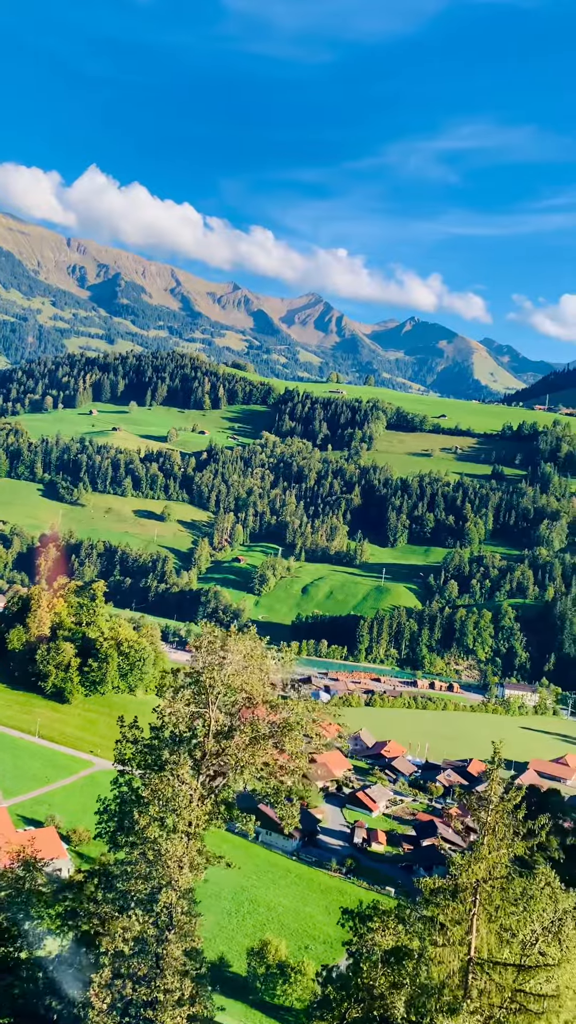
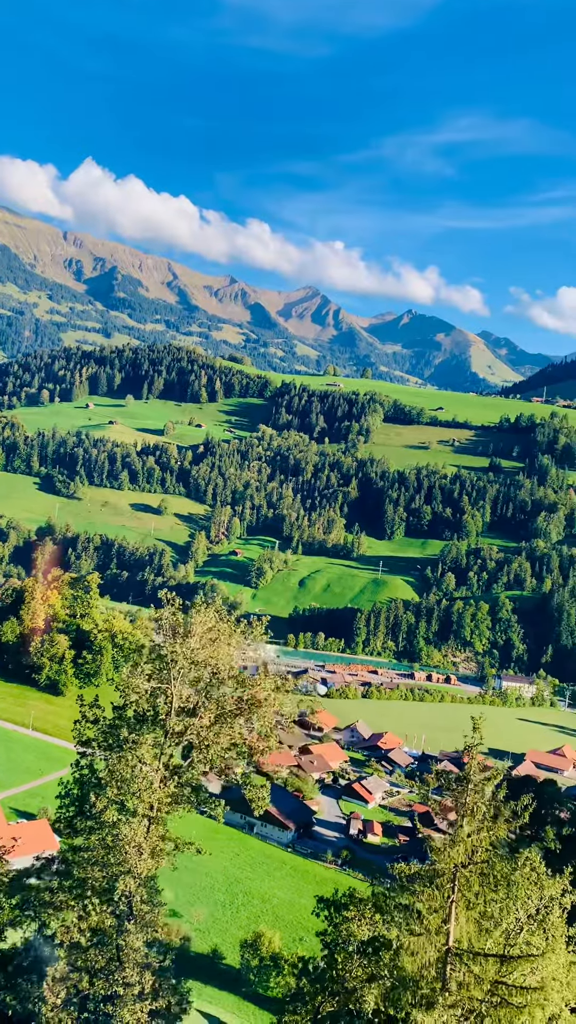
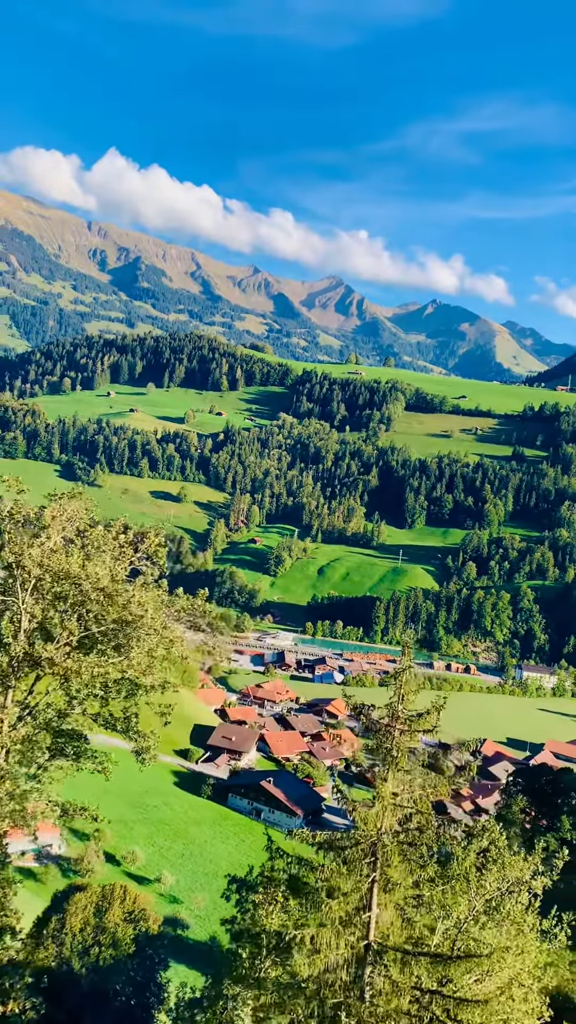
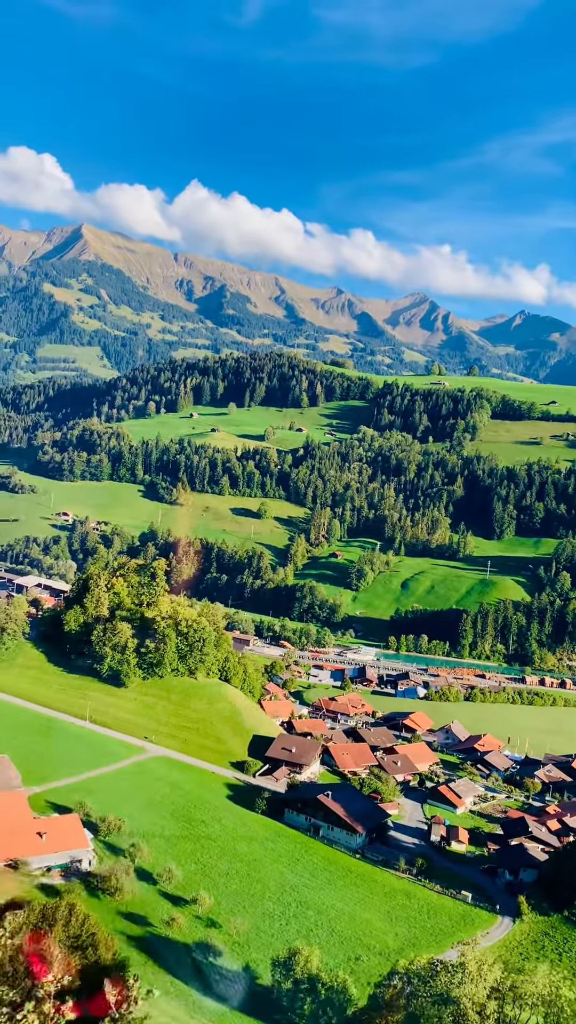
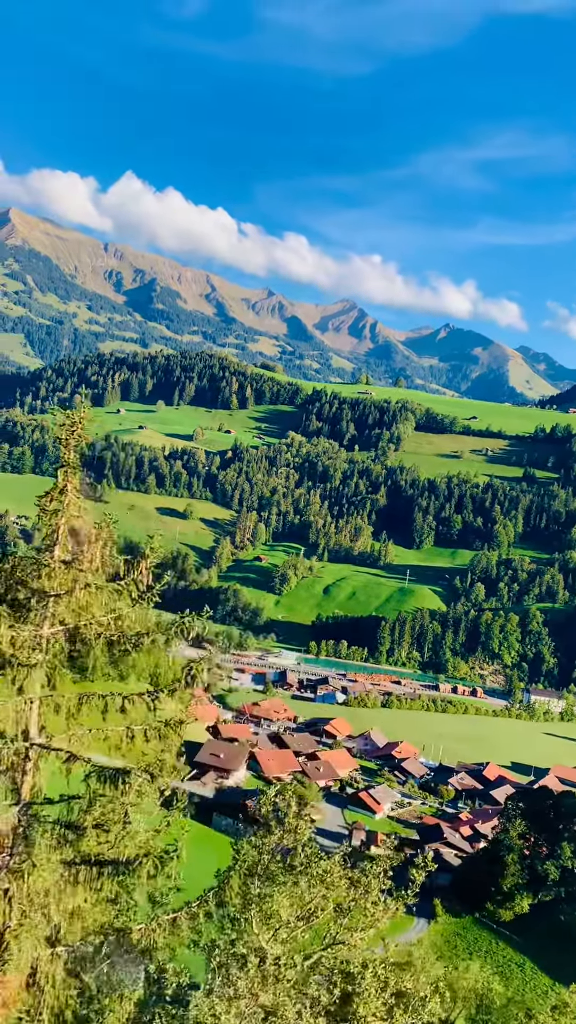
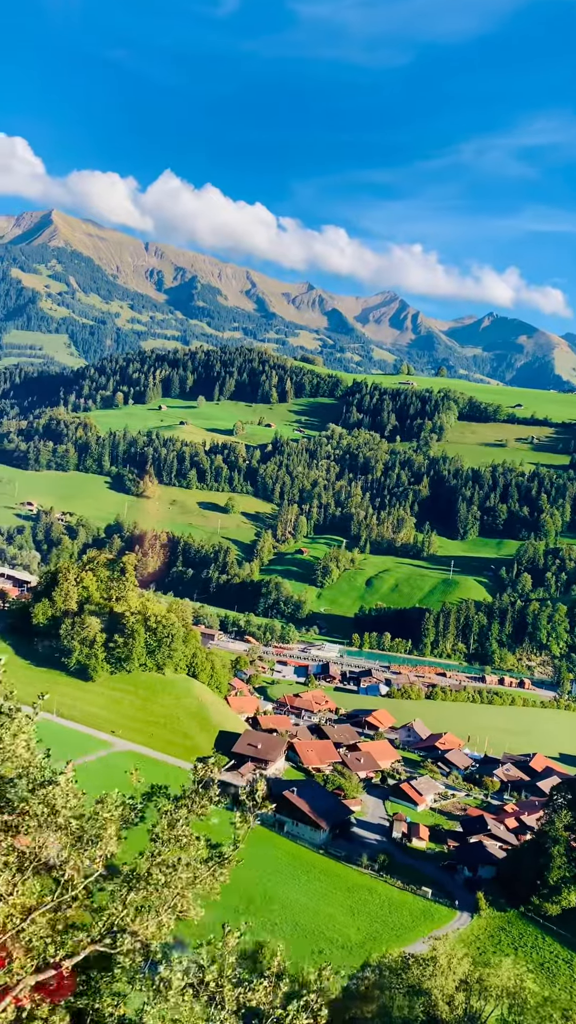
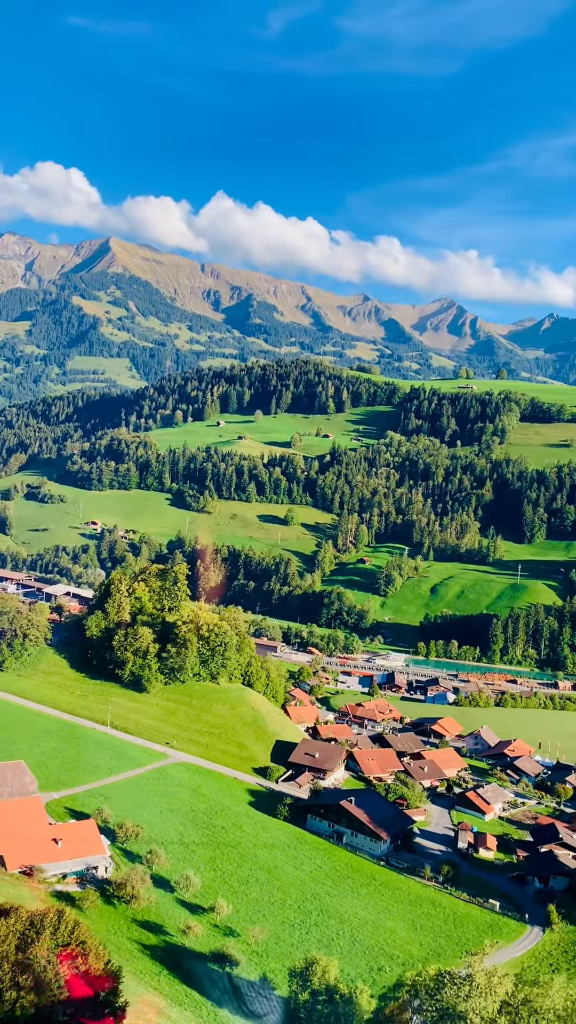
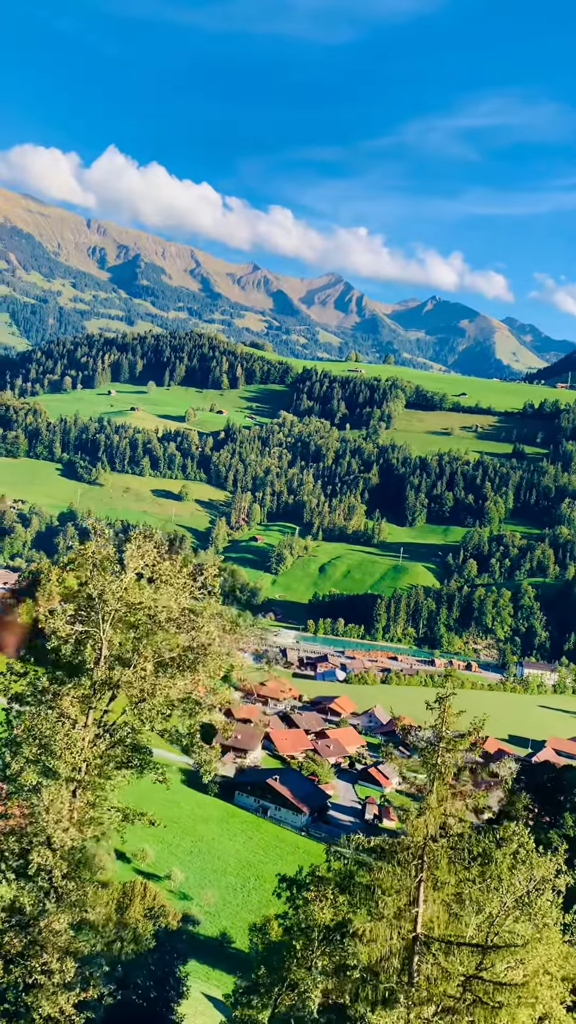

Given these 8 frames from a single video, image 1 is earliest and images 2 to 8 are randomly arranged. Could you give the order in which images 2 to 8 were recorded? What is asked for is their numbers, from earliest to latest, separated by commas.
2, 8, 3, 5, 6, 4, 7
